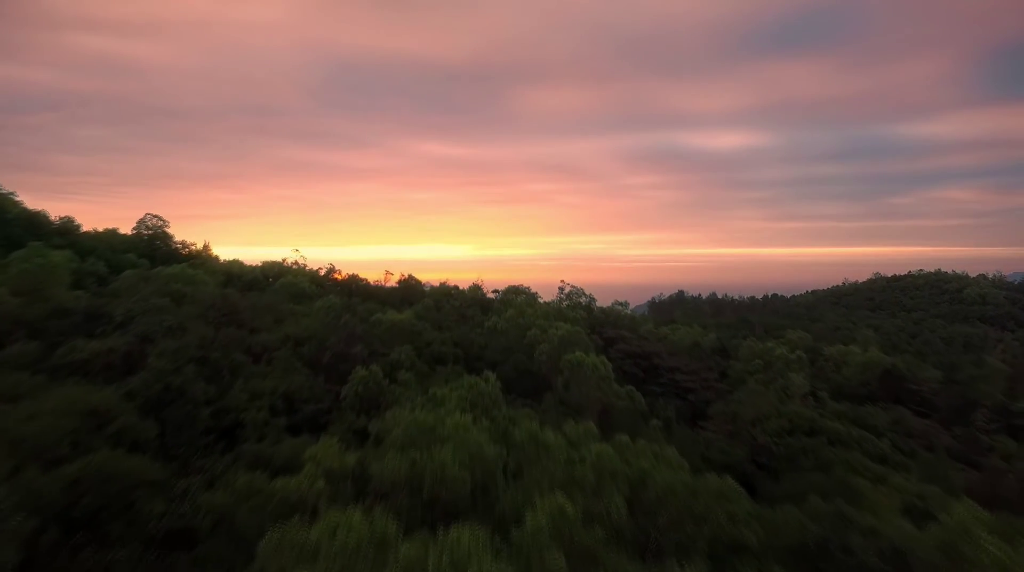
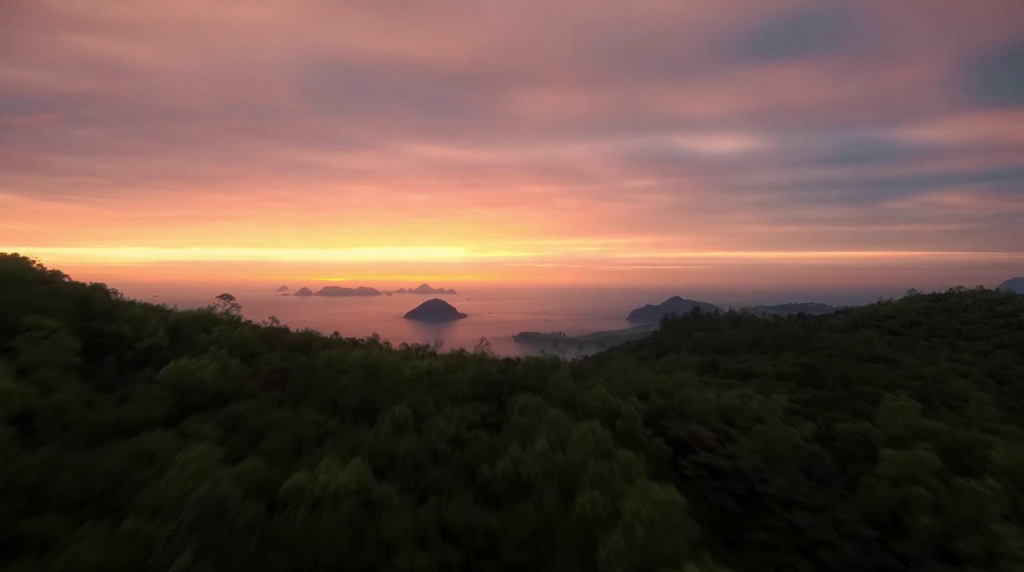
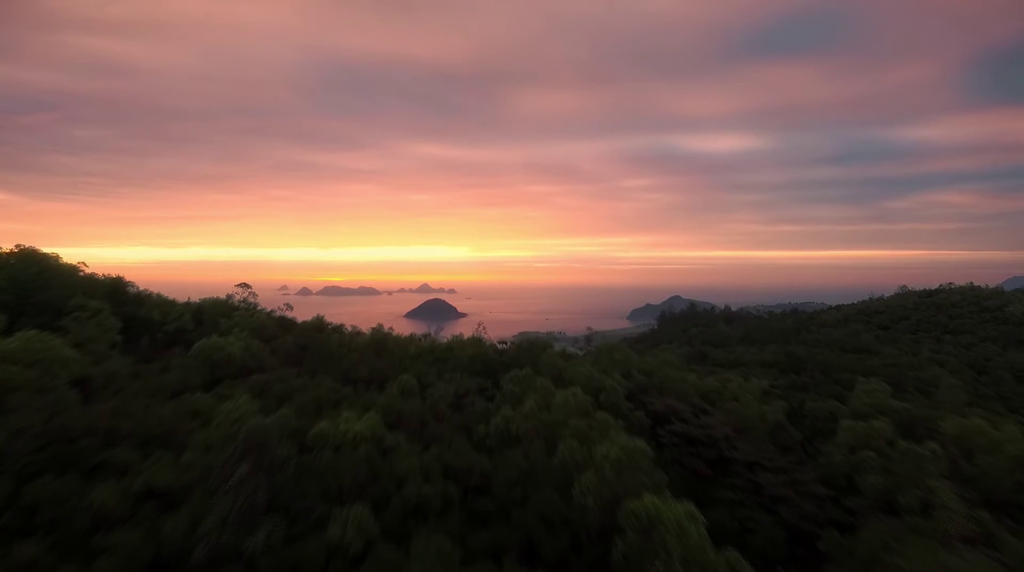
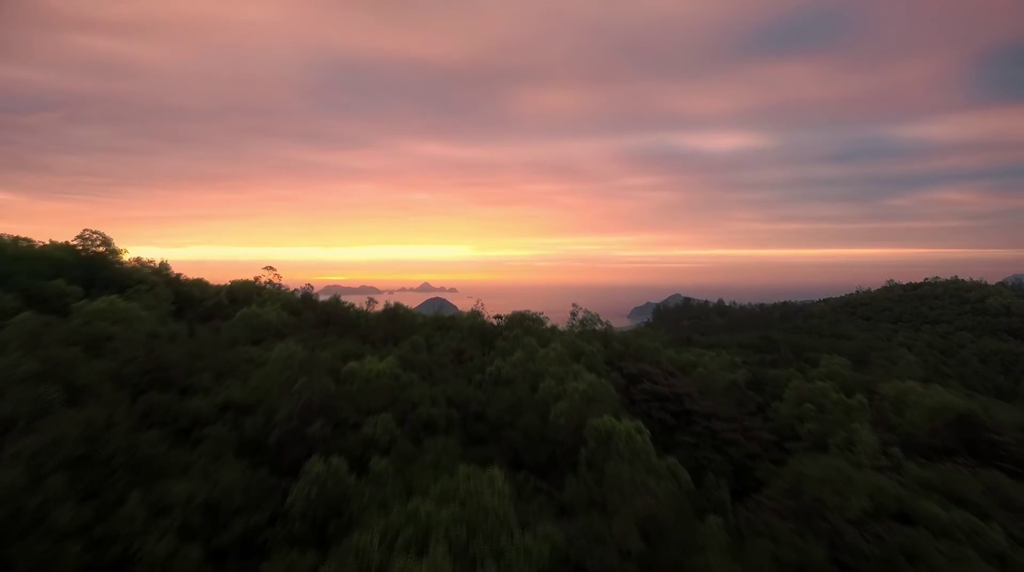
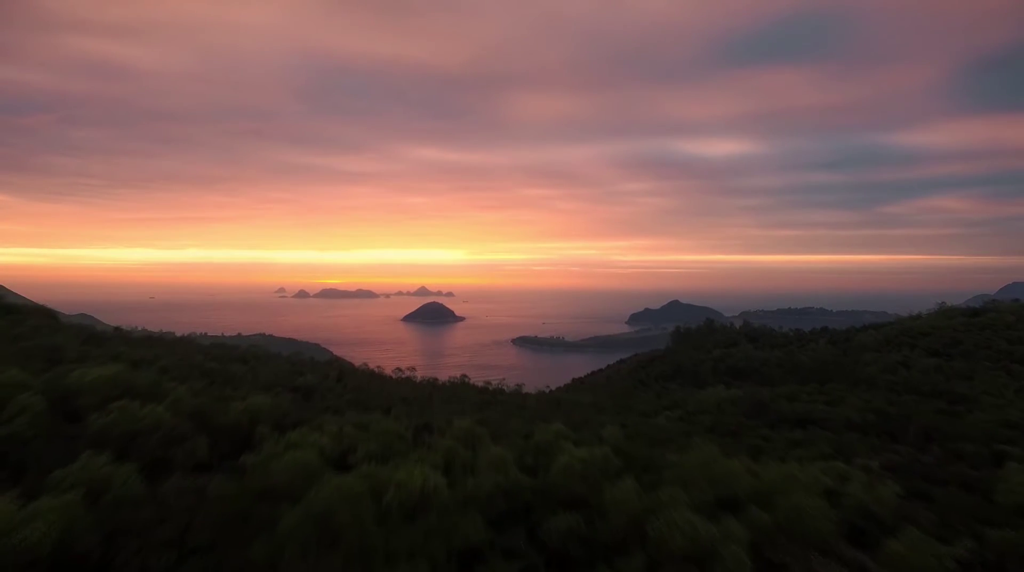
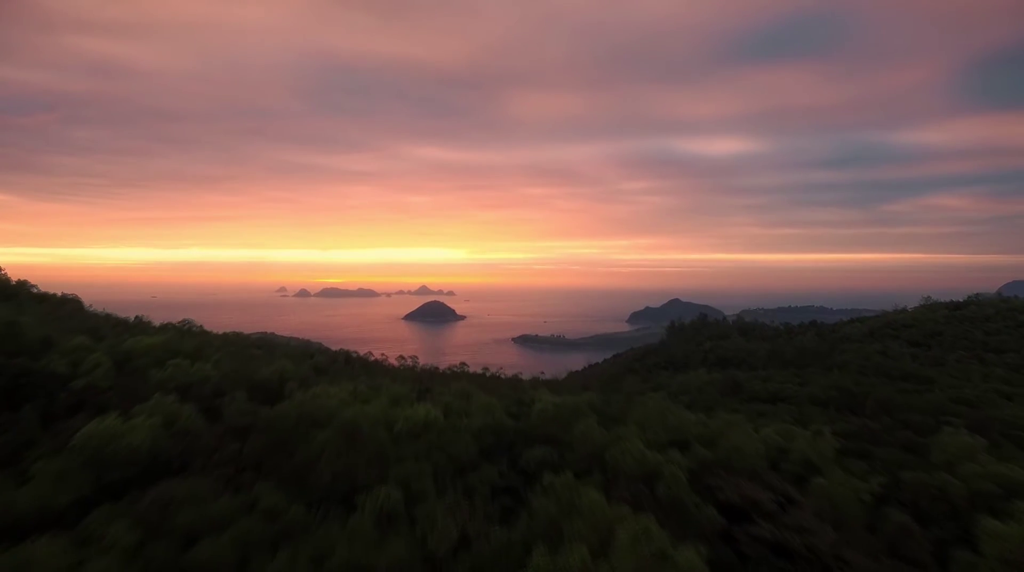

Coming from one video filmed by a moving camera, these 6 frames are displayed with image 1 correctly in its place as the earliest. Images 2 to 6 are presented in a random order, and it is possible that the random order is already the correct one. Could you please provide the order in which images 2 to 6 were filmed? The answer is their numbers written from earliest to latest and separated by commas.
4, 3, 2, 6, 5
